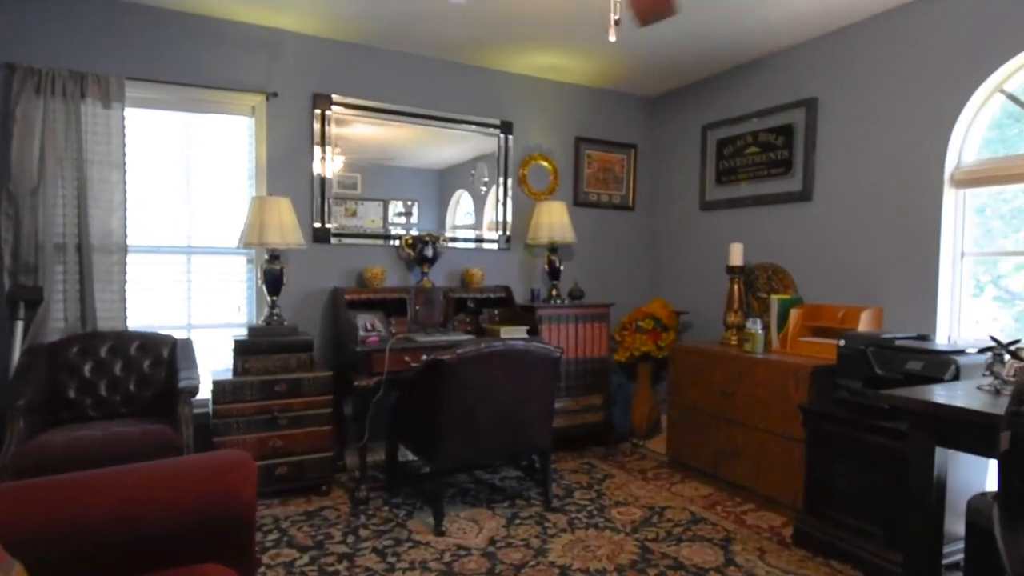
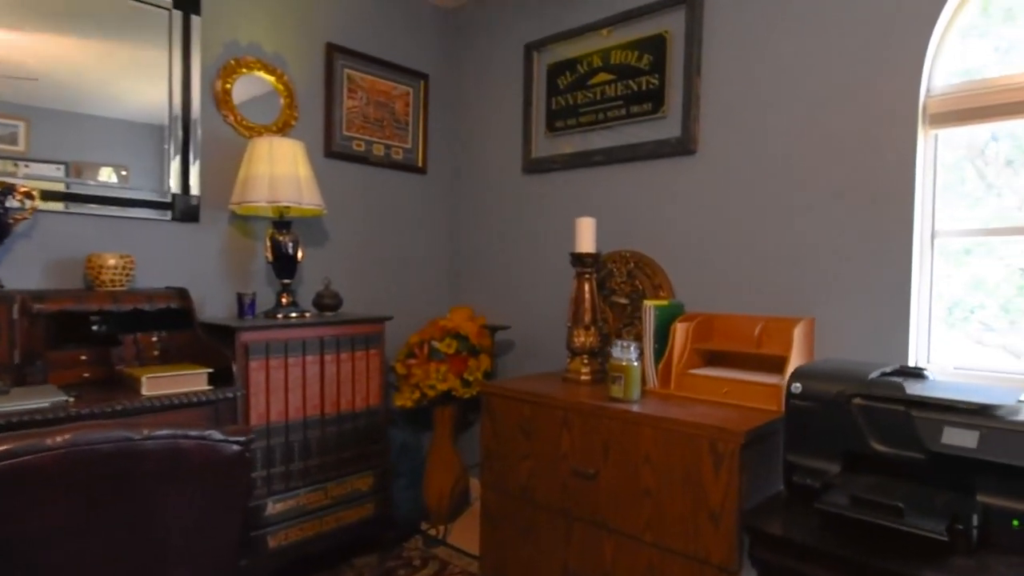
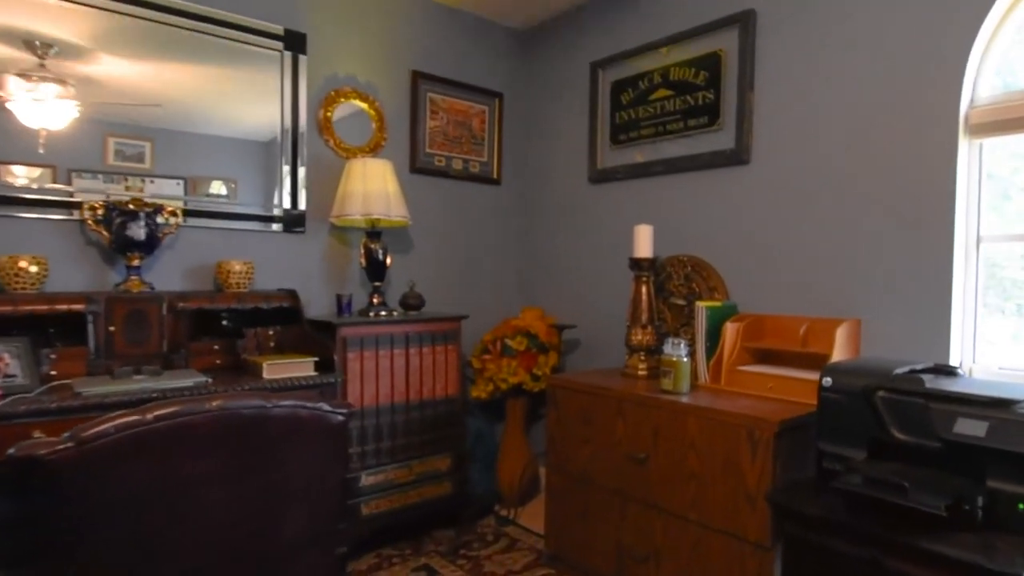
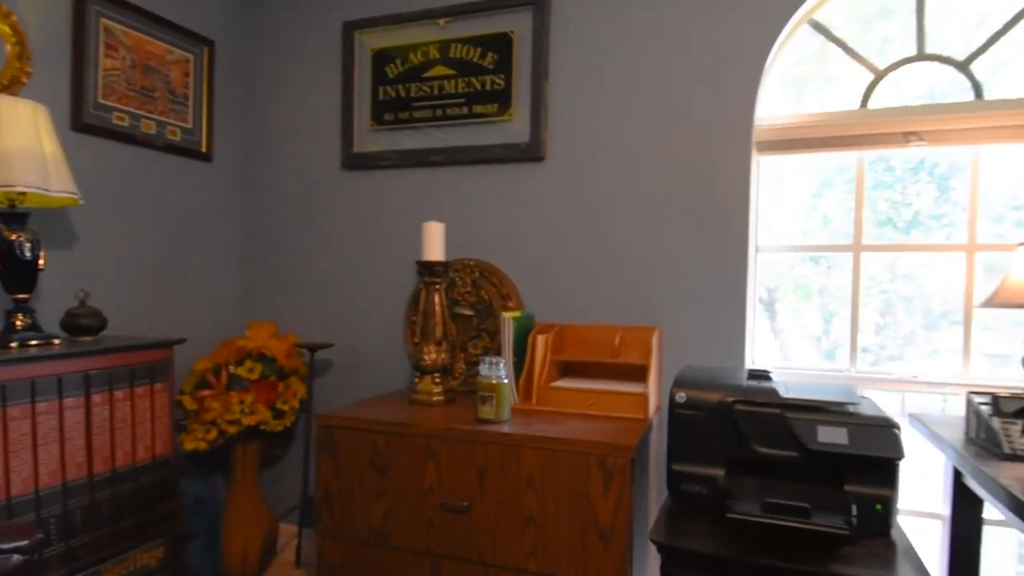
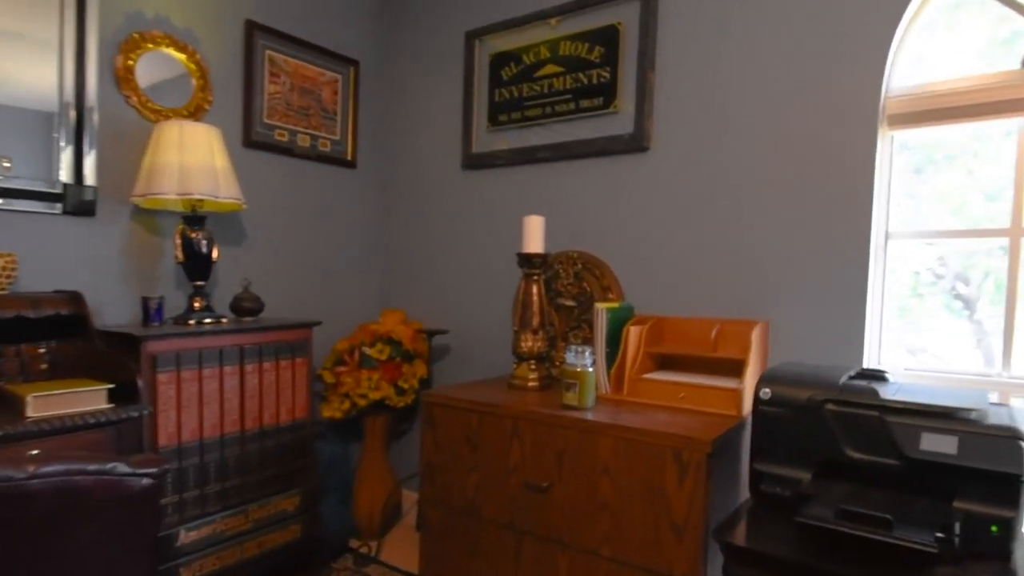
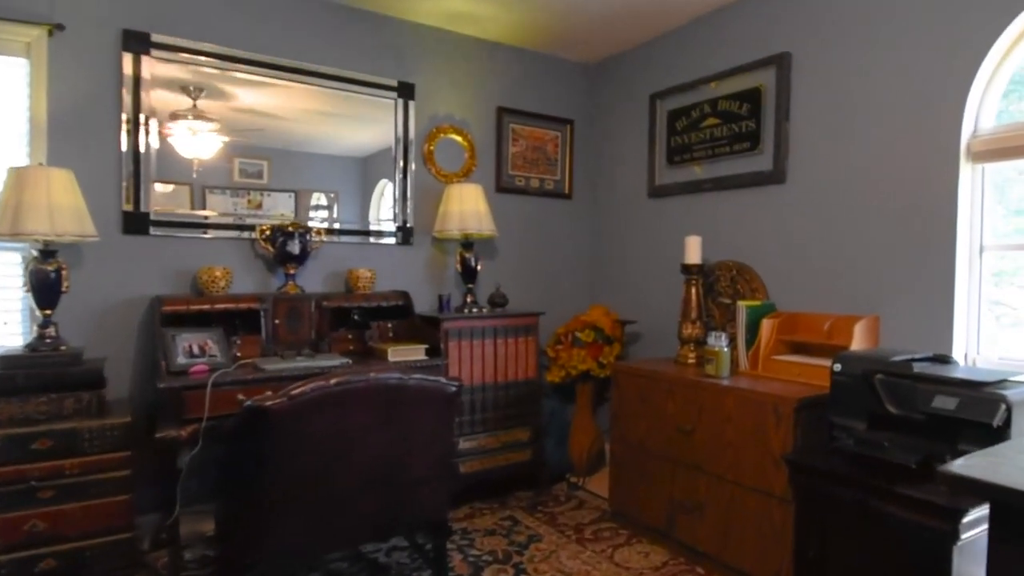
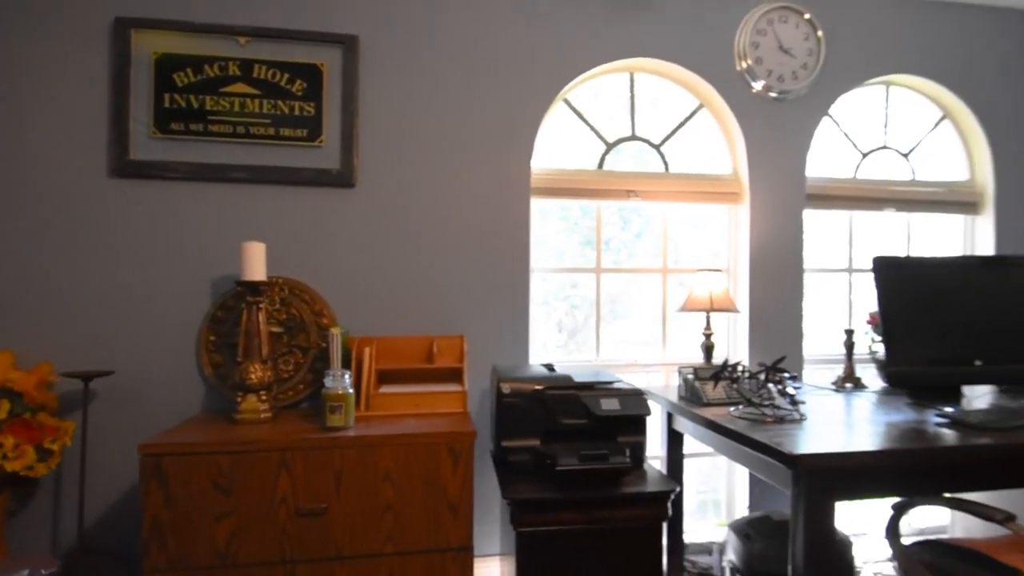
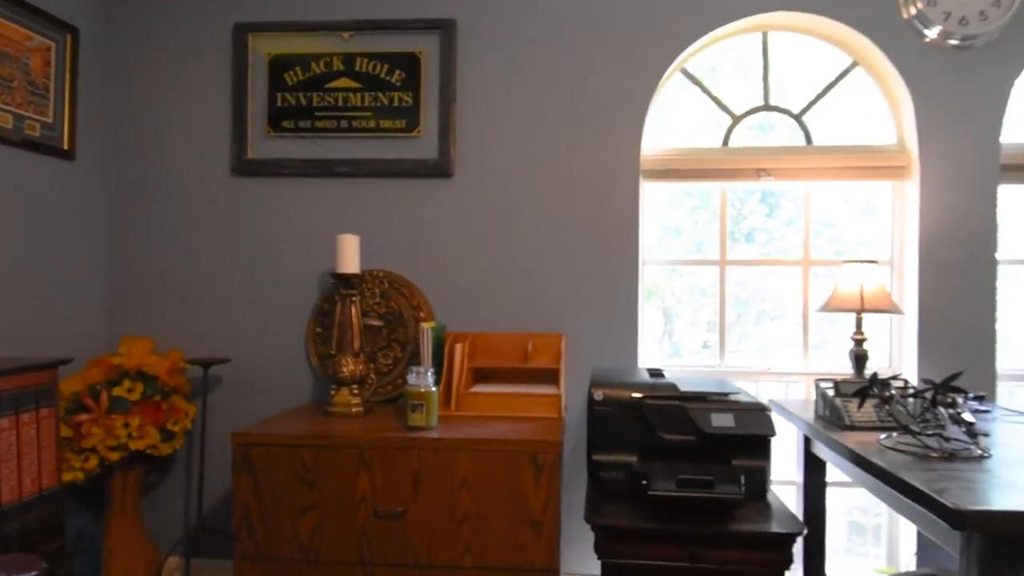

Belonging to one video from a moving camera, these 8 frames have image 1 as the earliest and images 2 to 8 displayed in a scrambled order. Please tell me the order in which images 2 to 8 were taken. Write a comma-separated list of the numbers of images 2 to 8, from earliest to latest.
6, 3, 2, 5, 4, 8, 7
